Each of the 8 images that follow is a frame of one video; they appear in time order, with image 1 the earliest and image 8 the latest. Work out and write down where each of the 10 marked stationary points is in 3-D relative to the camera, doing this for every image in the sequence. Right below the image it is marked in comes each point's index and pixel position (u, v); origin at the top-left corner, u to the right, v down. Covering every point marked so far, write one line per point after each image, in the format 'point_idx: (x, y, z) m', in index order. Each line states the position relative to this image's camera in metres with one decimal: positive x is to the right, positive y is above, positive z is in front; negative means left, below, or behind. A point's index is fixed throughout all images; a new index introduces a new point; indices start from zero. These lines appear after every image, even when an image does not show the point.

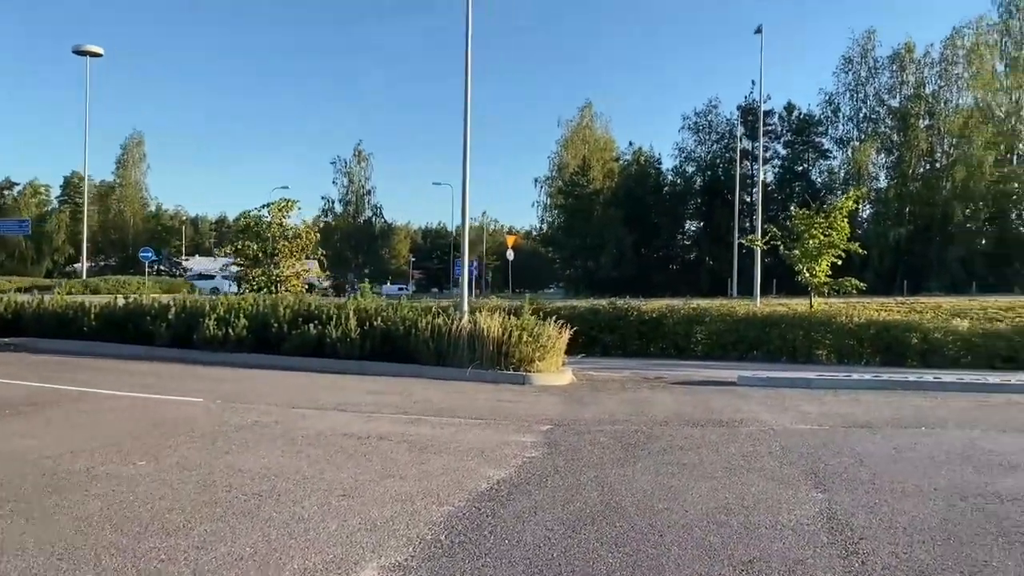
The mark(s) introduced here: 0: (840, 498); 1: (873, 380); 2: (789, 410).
0: (+2.5, -1.6, +6.6) m
1: (+5.6, -1.4, +13.4) m
2: (+3.6, -1.6, +11.1) m
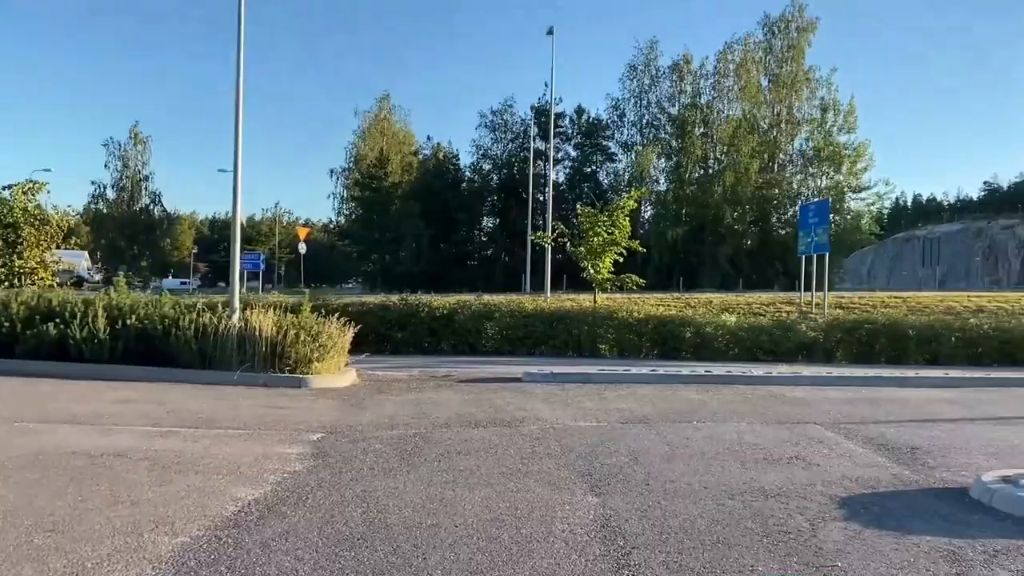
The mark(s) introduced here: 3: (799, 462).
0: (+0.7, -1.6, +6.4) m
1: (+2.2, -1.4, +13.7) m
2: (+0.7, -1.5, +11.1) m
3: (+2.5, -1.5, +7.6) m
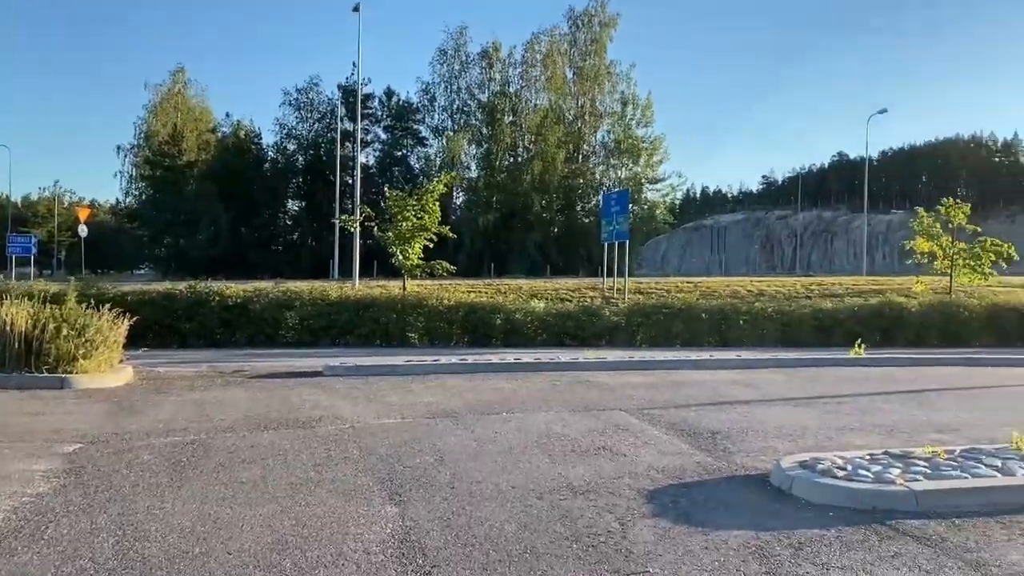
0: (-0.7, -1.5, +5.8) m
1: (-0.8, -1.2, +13.3) m
2: (-1.7, -1.4, +10.4) m
3: (+0.8, -1.4, +7.3) m
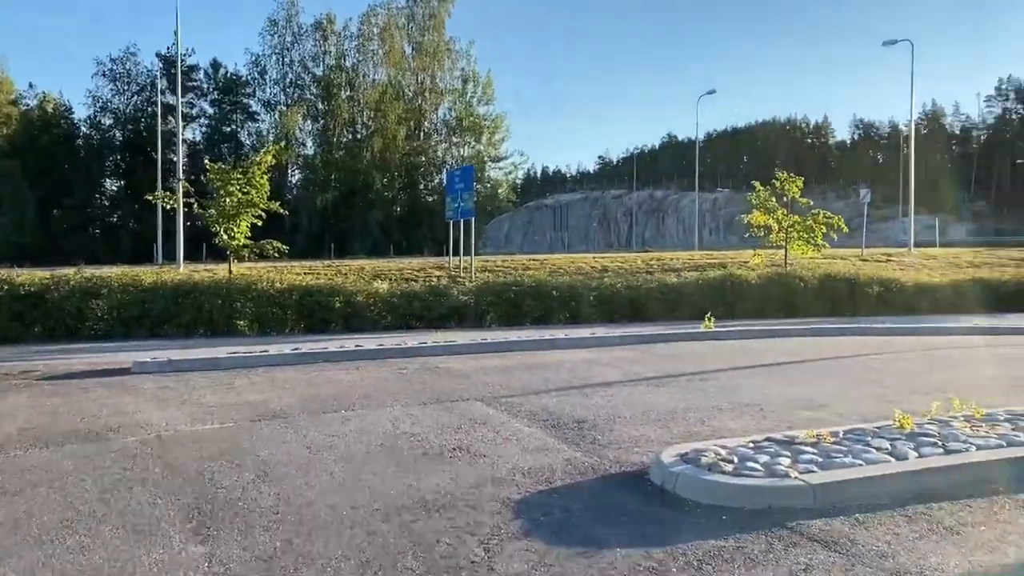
0: (-1.5, -1.4, +4.6) m
1: (-3.0, -0.9, +11.9) m
2: (-3.3, -1.2, +8.9) m
3: (-0.4, -1.2, +6.4) m
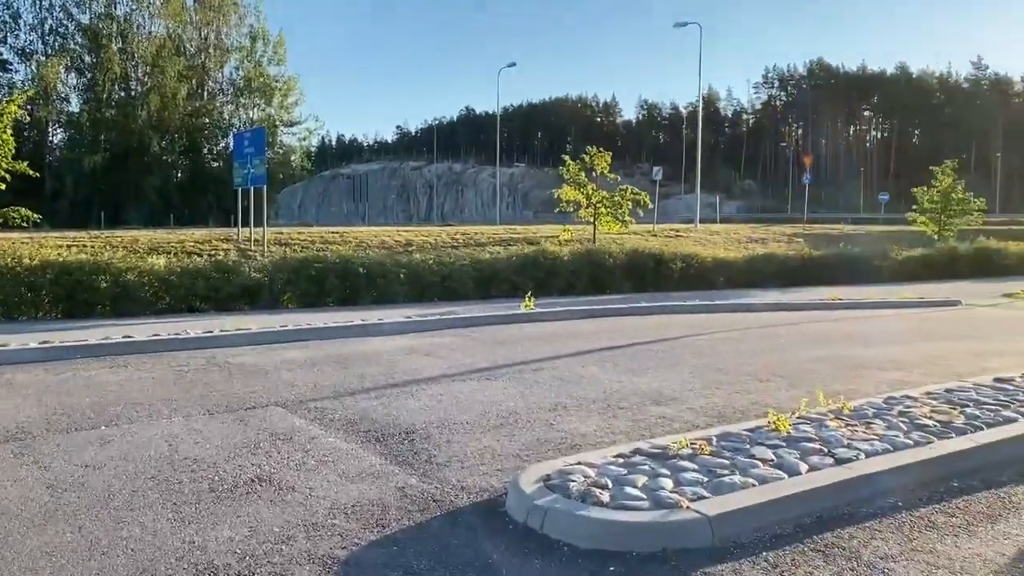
0: (-2.1, -1.4, +2.9) m
1: (-5.2, -0.7, +9.7) m
2: (-4.9, -1.0, +6.7) m
3: (-1.4, -1.2, +4.9) m
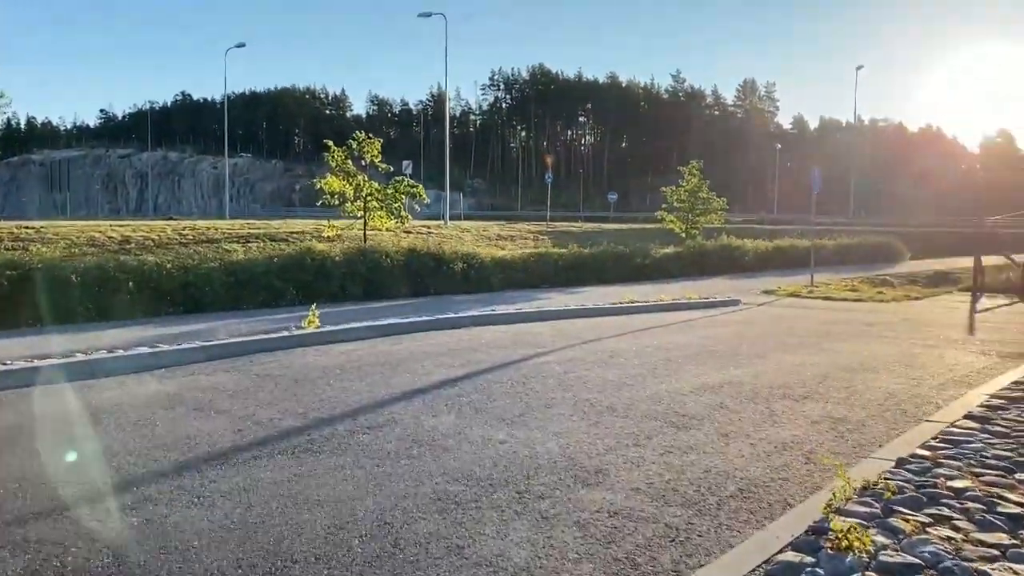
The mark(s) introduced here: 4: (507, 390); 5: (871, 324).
0: (-1.5, -1.6, -0.1) m
1: (-6.5, -0.9, +5.4) m
2: (-5.2, -1.3, +2.7) m
3: (-1.4, -1.4, +2.0) m
4: (-0.1, -0.9, +7.6) m
5: (+6.3, -0.6, +15.3) m
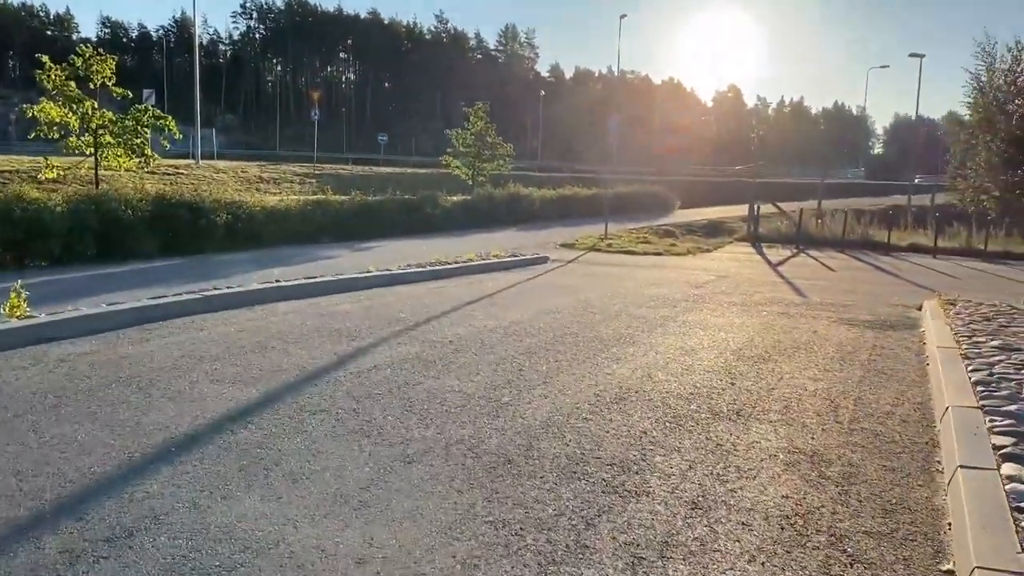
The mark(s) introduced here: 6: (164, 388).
0: (-0.3, -2.0, -2.7) m
1: (-6.7, -1.1, +1.2) m
2: (-4.7, -1.6, -1.1) m
3: (-0.8, -1.7, -0.6) m
4: (-1.1, -0.8, +5.0) m
5: (+3.0, +0.1, +14.2) m
6: (-2.4, -0.7, +5.8) m
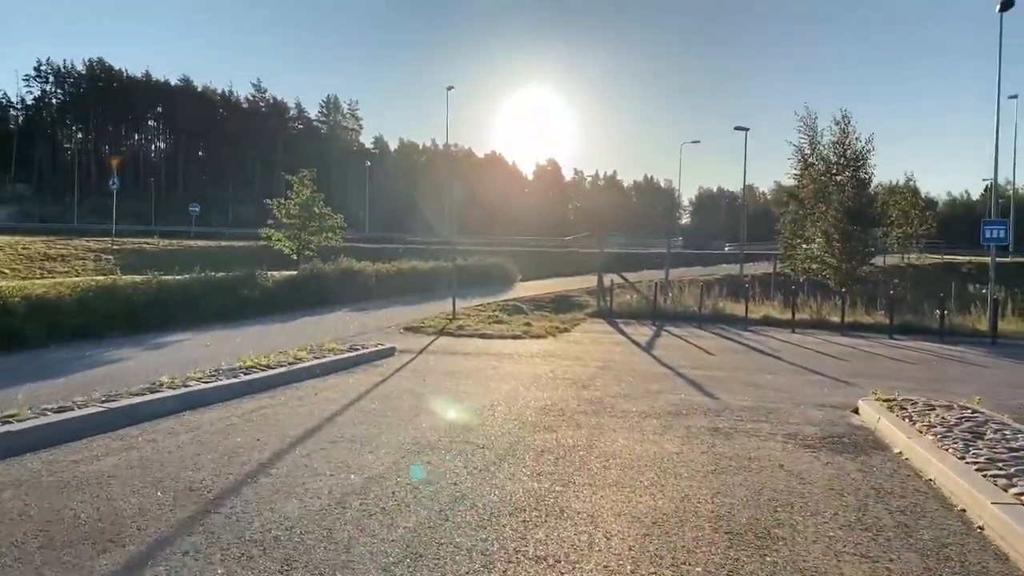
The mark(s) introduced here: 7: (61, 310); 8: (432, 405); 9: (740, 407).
0: (+1.0, -2.0, -5.6) m
1: (-6.0, -1.6, -3.0) m
2: (-3.6, -1.9, -4.8) m
3: (+0.1, -1.9, -3.6) m
4: (-1.2, -1.5, +1.9) m
5: (+0.9, -1.3, +11.7) m
6: (-2.7, -1.4, +2.4) m
7: (-7.7, -0.4, +14.7) m
8: (-0.9, -1.3, +9.3) m
9: (+2.7, -1.4, +10.0) m
